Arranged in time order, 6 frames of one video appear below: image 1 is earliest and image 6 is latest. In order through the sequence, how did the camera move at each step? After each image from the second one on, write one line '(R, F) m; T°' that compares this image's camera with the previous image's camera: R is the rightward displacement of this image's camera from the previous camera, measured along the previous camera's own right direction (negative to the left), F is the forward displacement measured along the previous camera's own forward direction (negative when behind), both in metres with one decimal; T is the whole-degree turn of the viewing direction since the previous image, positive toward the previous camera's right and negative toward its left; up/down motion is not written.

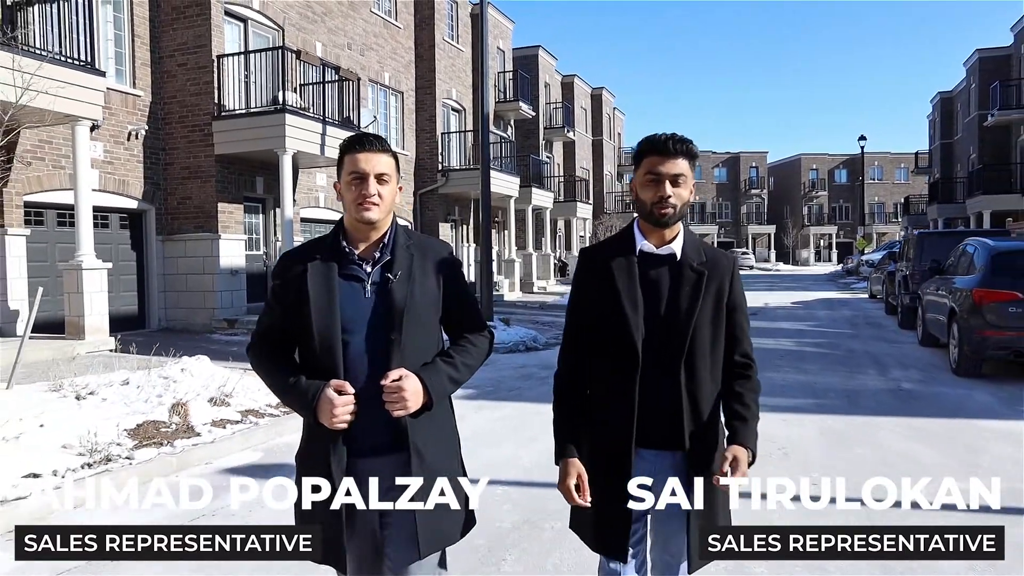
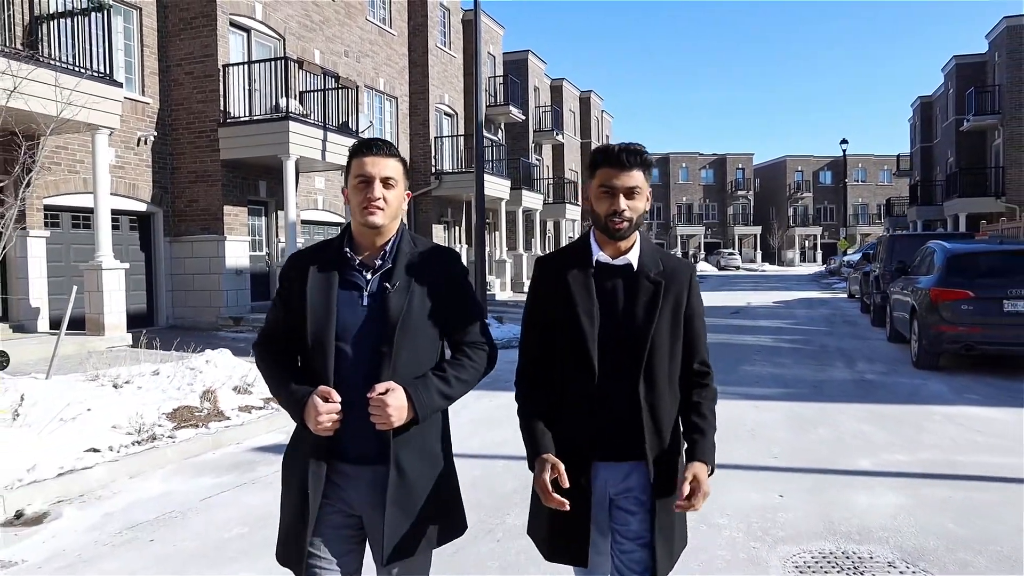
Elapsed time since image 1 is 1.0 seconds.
(-0.1, -0.7) m; +1°
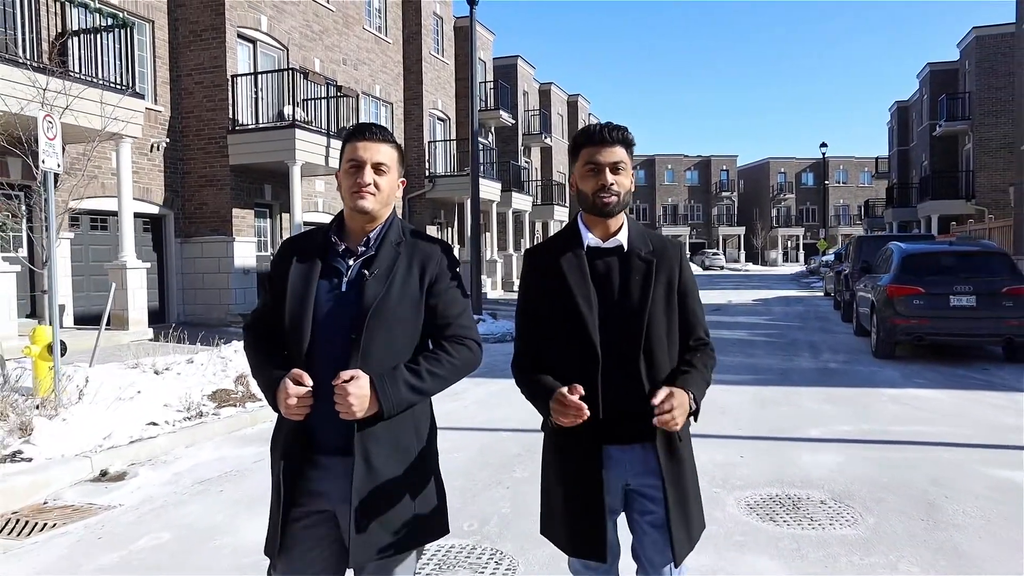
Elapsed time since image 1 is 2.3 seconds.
(-0.1, -0.9) m; +1°
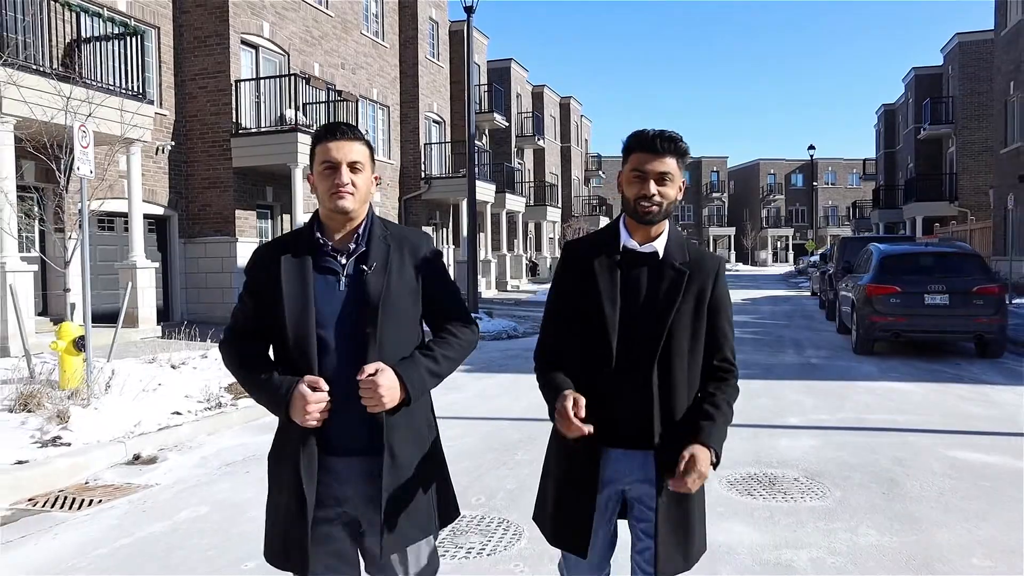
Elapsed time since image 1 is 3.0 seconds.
(-0.1, -0.5) m; +1°
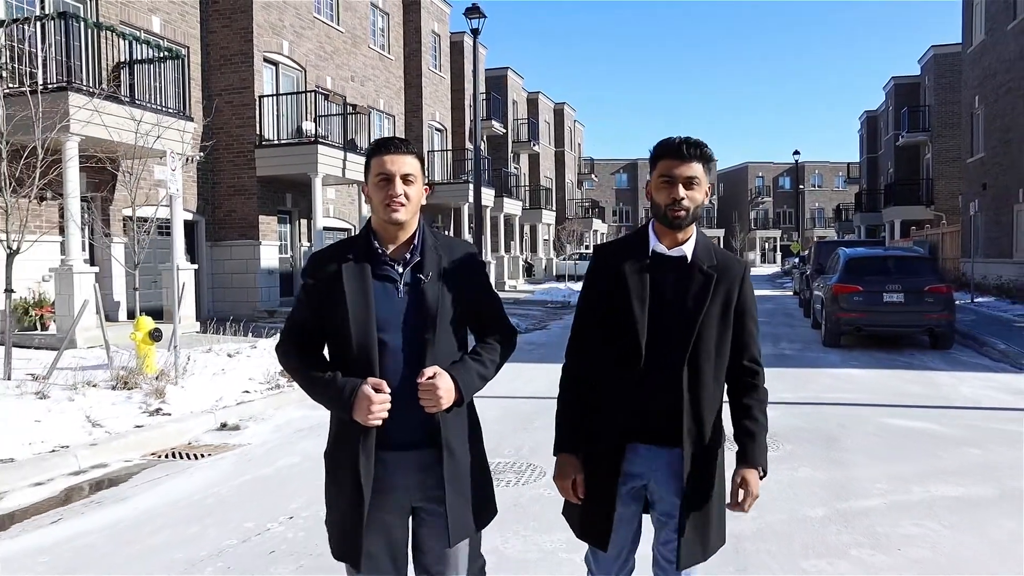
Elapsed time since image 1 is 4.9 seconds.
(-0.3, -1.3) m; +1°
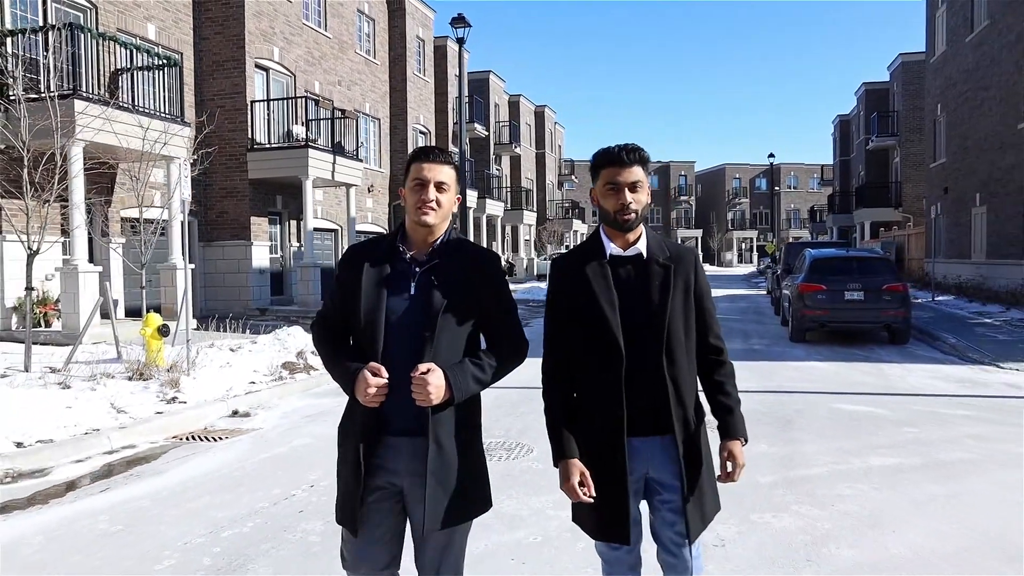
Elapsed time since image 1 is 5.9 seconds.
(-0.1, -0.7) m; +2°
